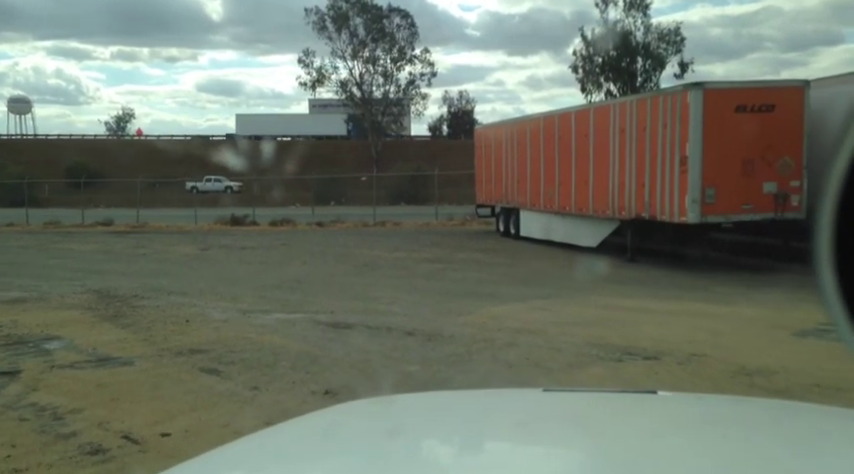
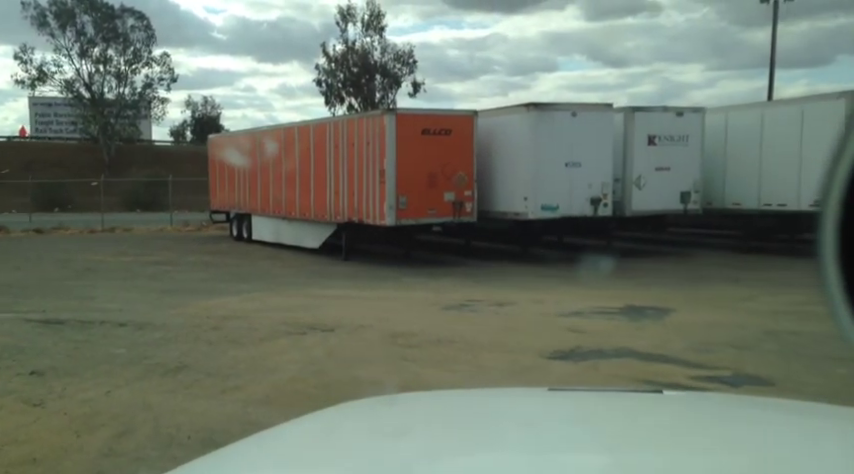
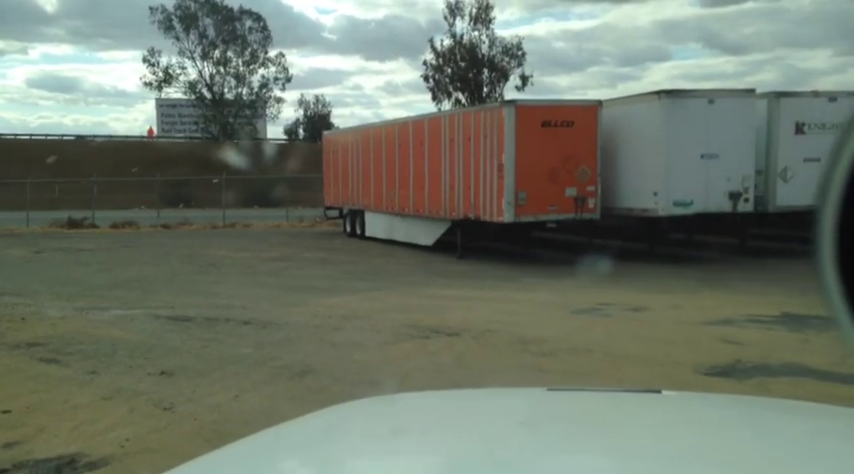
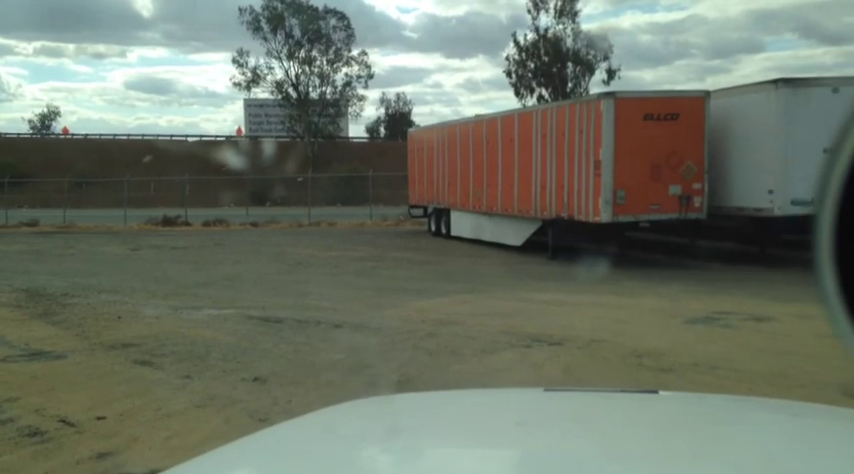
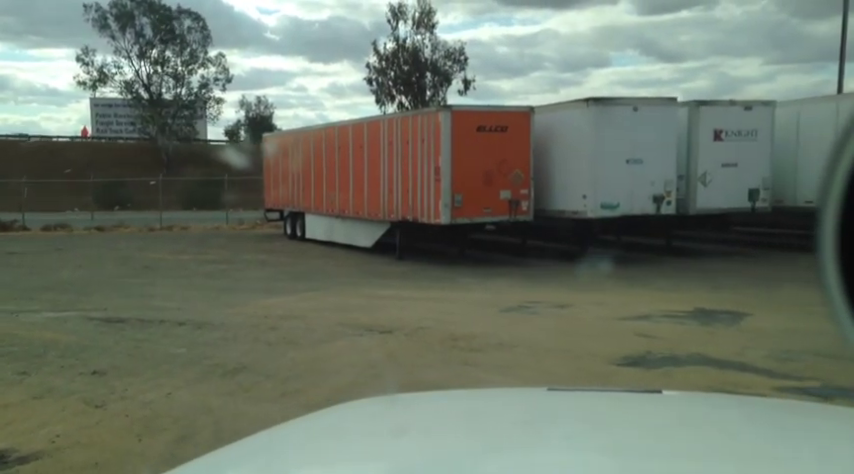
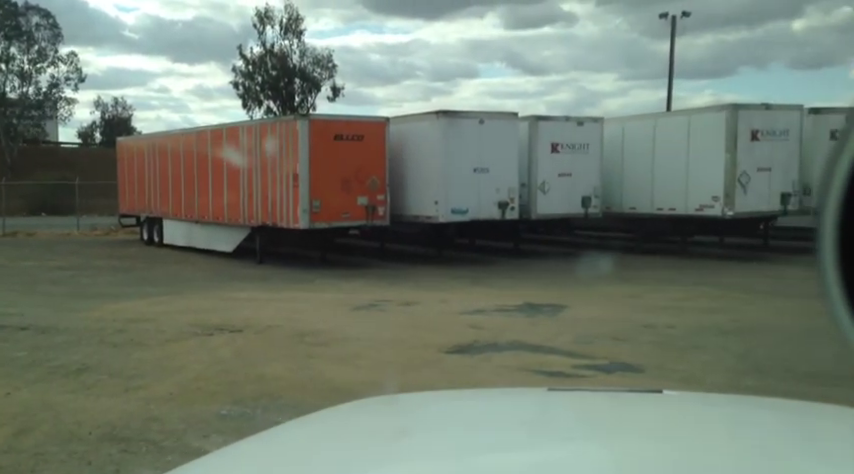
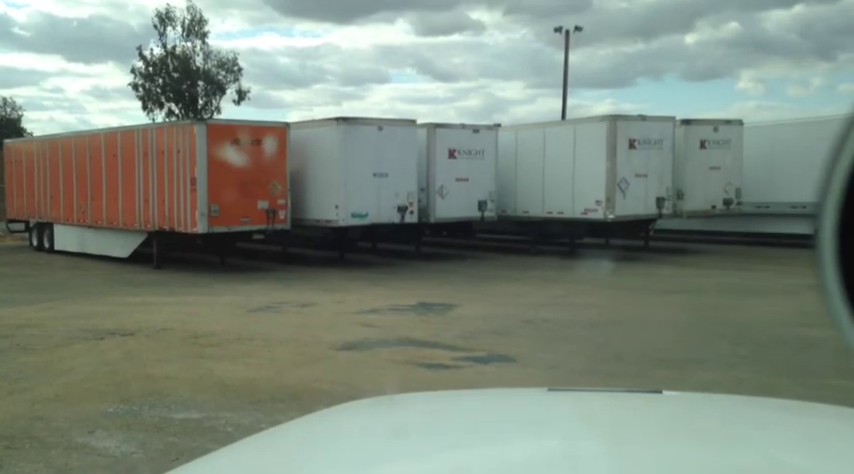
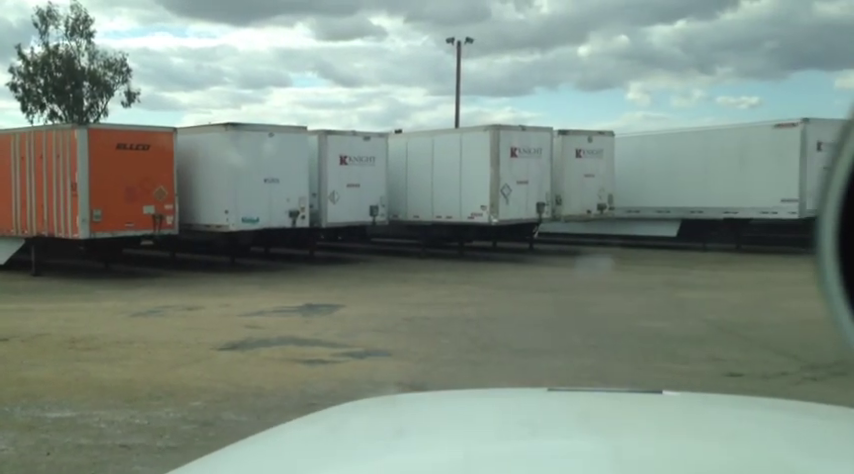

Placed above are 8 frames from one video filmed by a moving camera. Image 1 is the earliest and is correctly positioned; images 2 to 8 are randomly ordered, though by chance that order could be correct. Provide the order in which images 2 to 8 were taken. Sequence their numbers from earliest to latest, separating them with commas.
4, 3, 5, 2, 6, 7, 8
